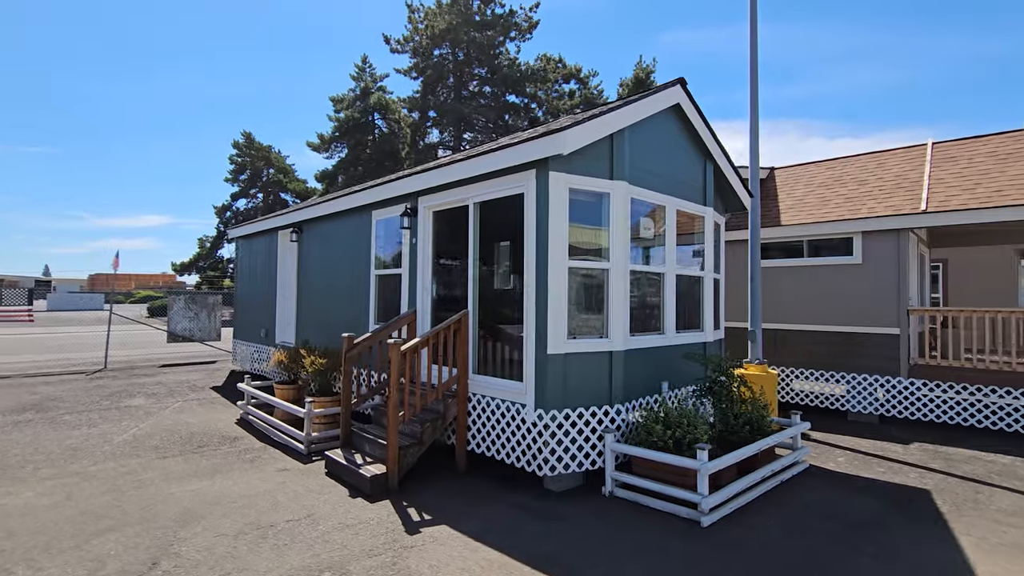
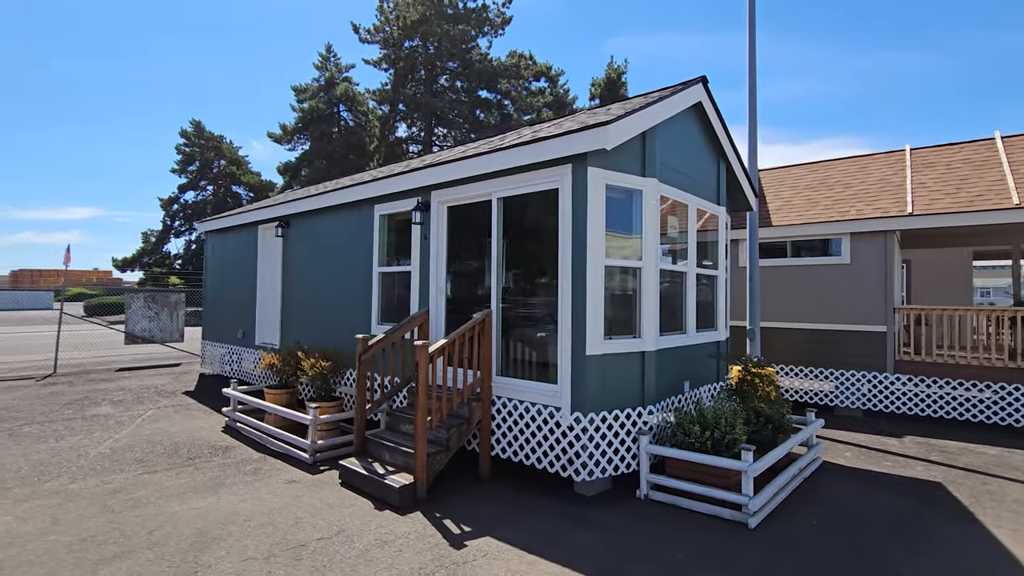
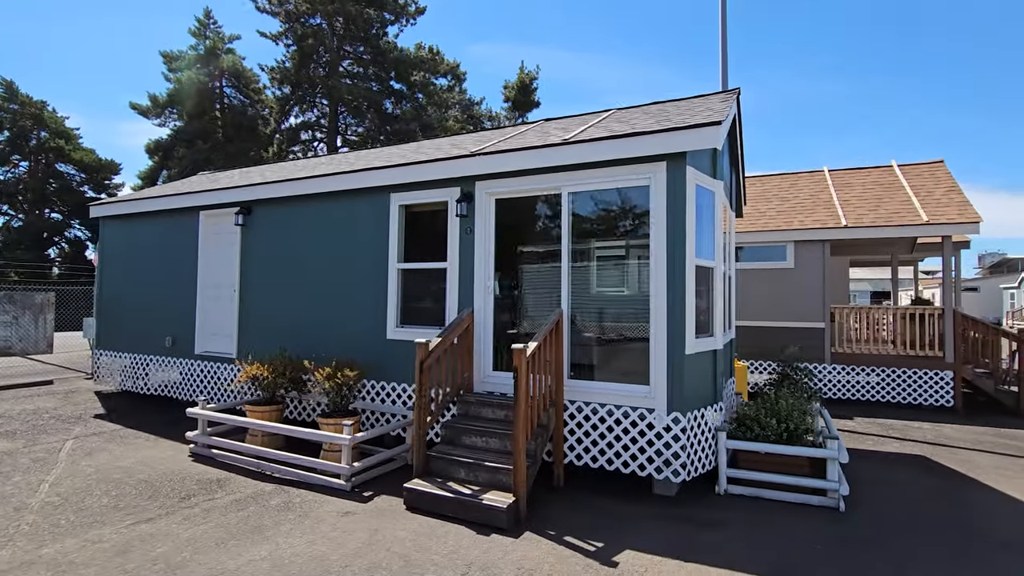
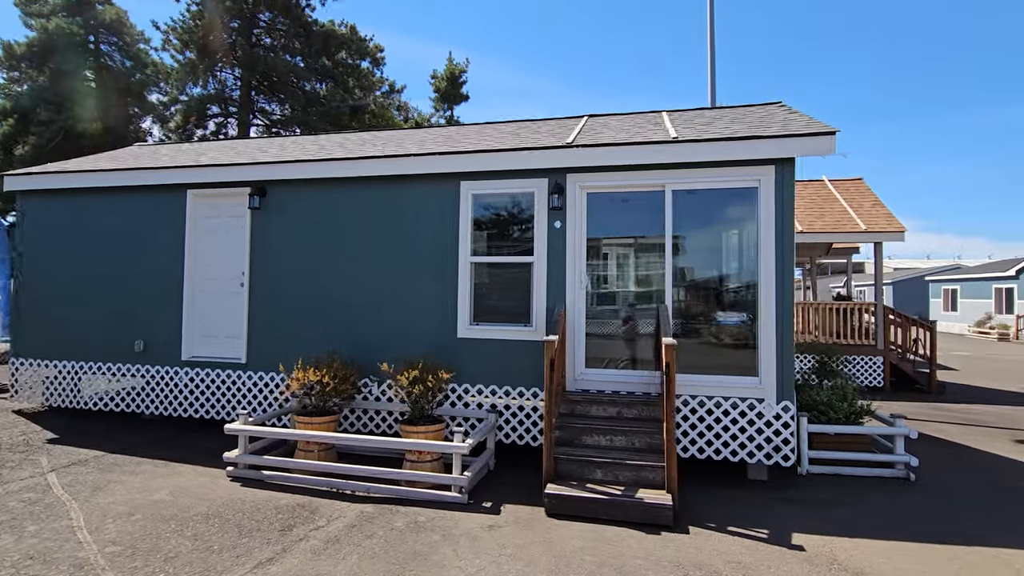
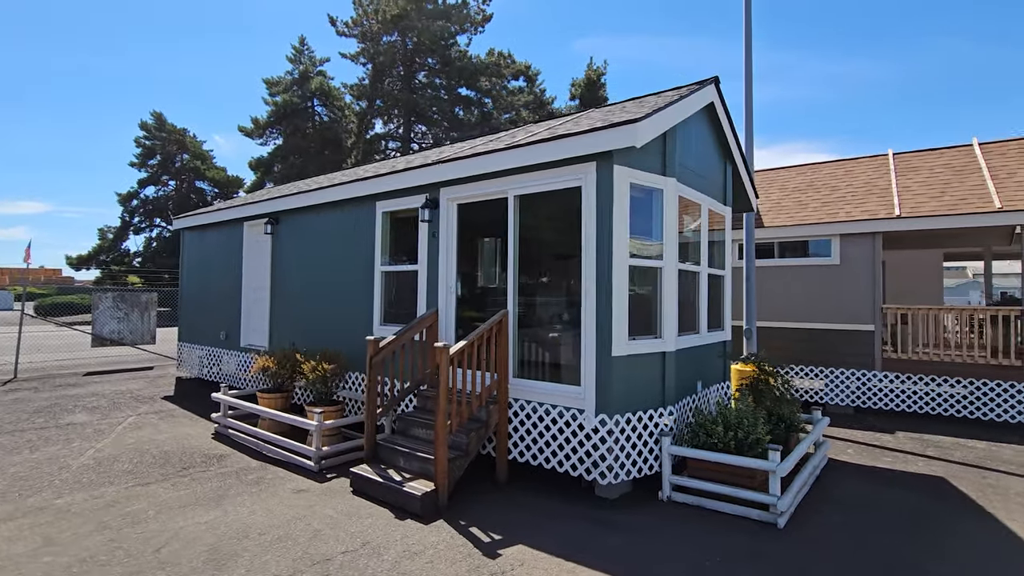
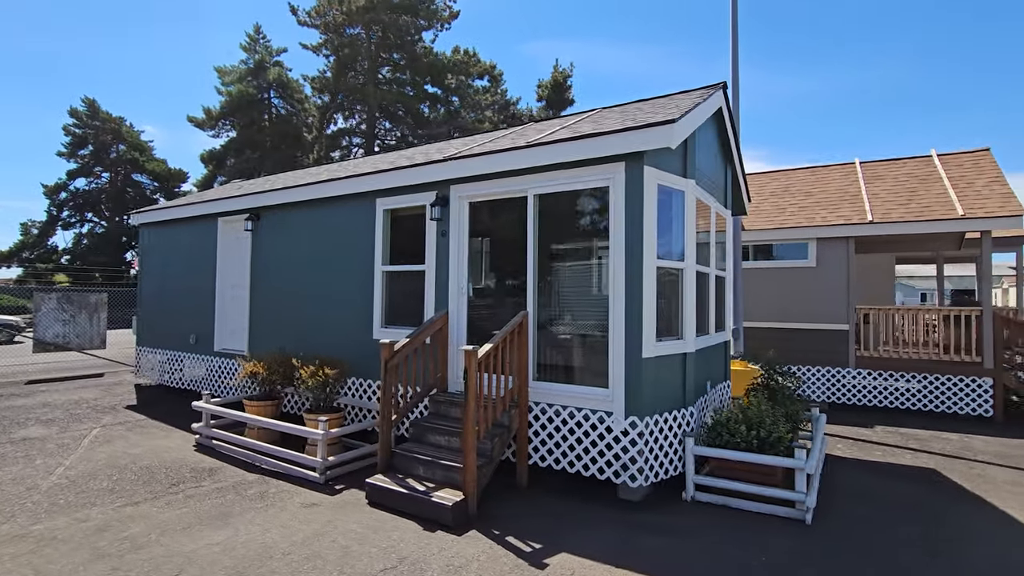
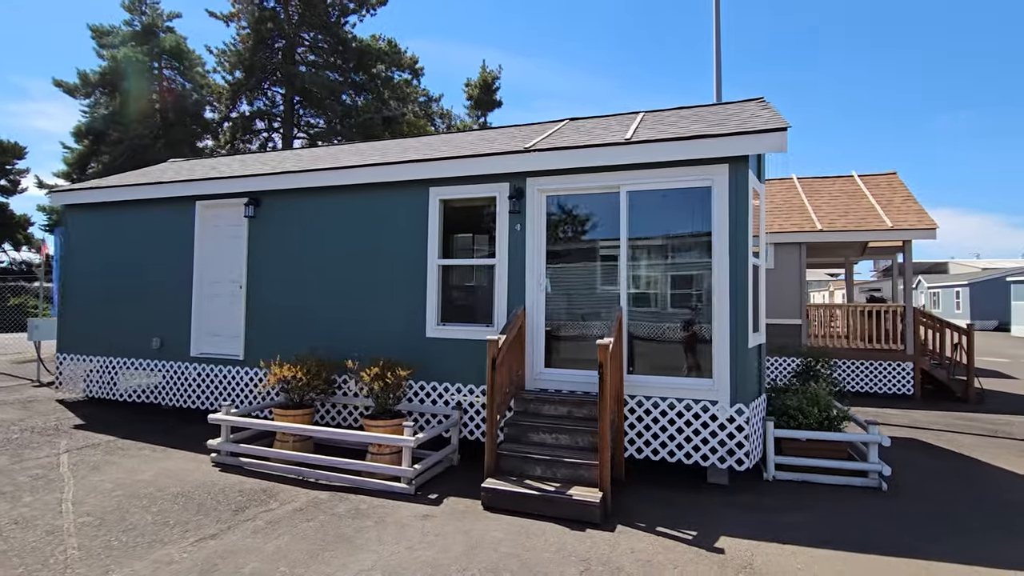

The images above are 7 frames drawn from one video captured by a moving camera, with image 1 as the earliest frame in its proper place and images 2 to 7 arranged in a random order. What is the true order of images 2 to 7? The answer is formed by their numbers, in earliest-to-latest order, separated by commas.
2, 5, 6, 3, 7, 4
